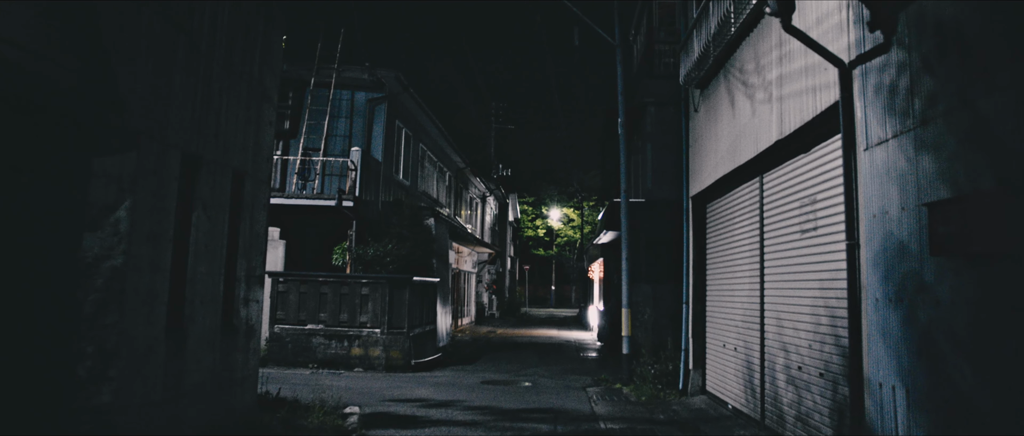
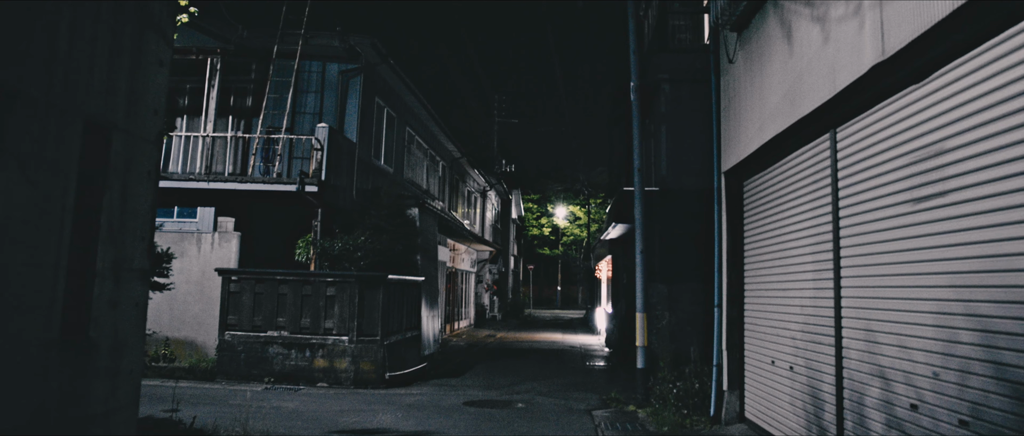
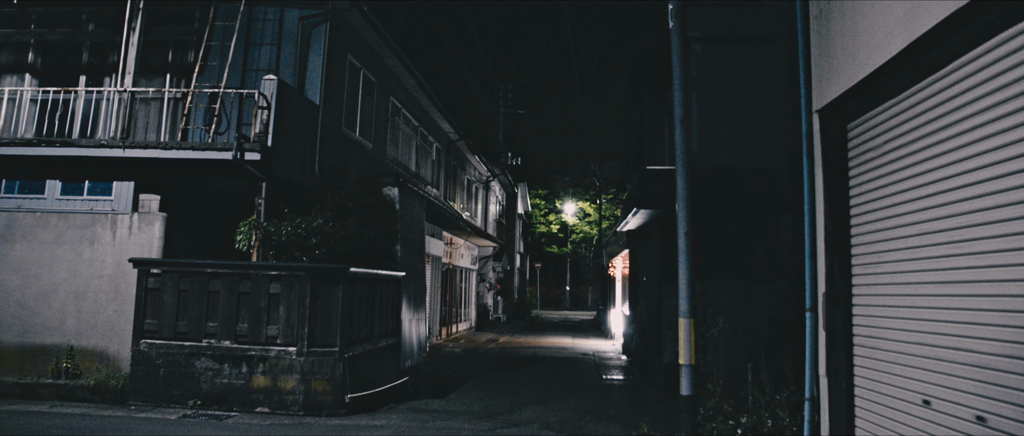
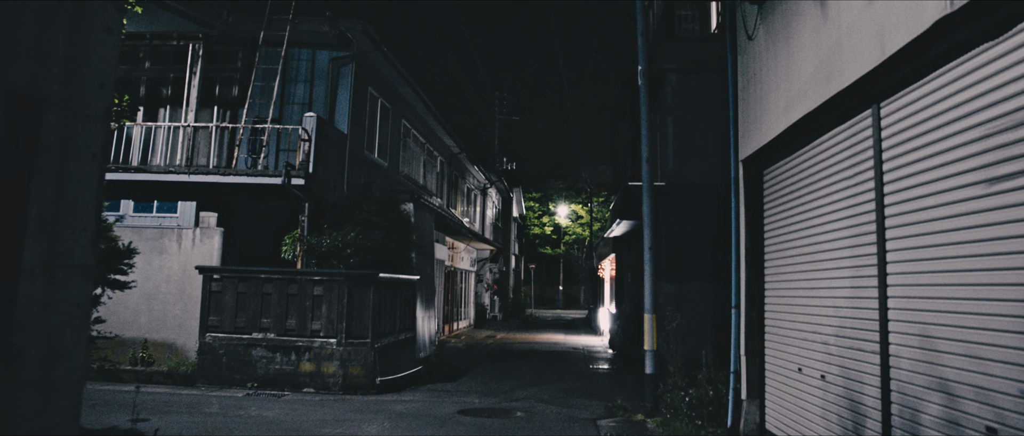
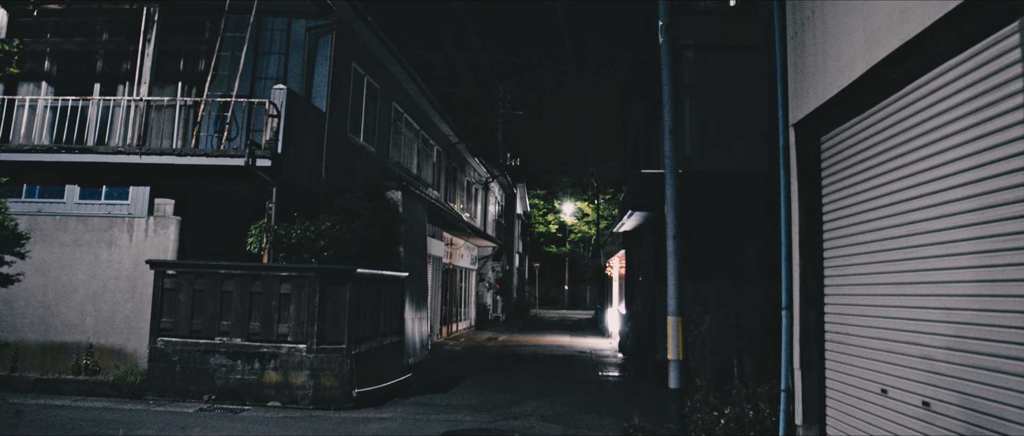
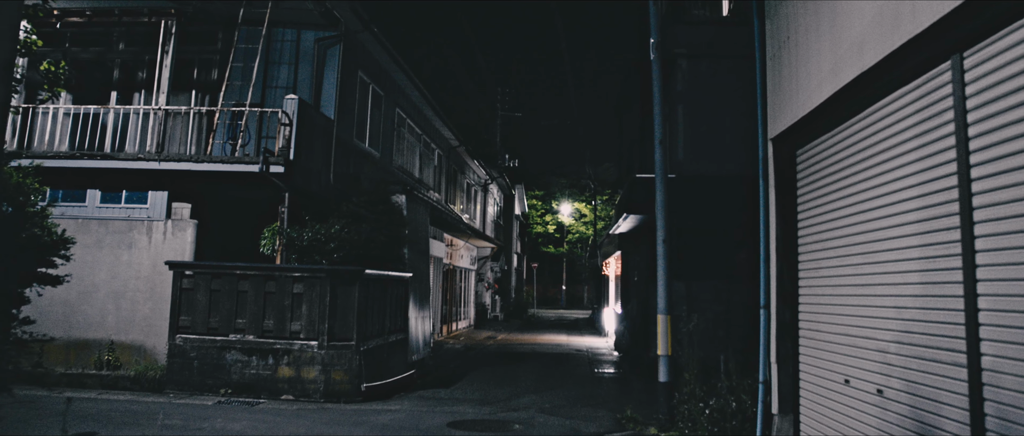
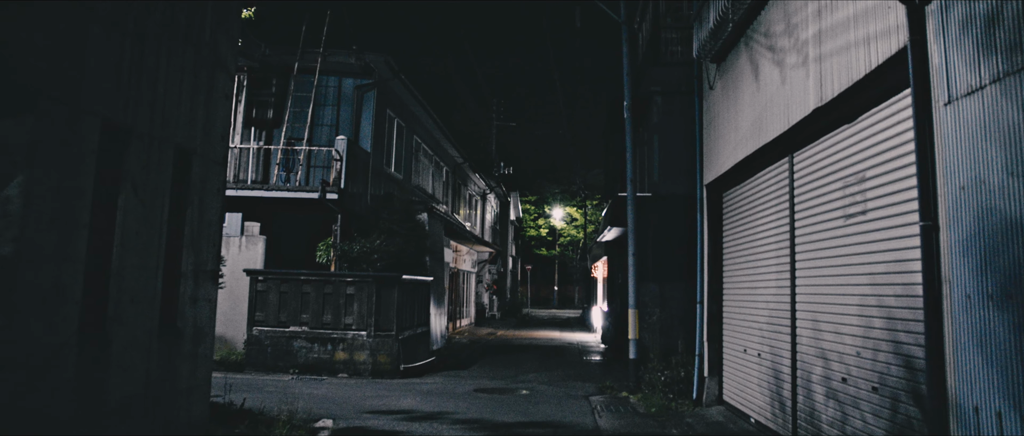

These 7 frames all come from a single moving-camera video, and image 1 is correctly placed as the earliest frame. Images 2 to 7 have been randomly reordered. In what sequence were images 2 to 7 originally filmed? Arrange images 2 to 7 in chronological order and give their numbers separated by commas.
7, 2, 4, 6, 5, 3
